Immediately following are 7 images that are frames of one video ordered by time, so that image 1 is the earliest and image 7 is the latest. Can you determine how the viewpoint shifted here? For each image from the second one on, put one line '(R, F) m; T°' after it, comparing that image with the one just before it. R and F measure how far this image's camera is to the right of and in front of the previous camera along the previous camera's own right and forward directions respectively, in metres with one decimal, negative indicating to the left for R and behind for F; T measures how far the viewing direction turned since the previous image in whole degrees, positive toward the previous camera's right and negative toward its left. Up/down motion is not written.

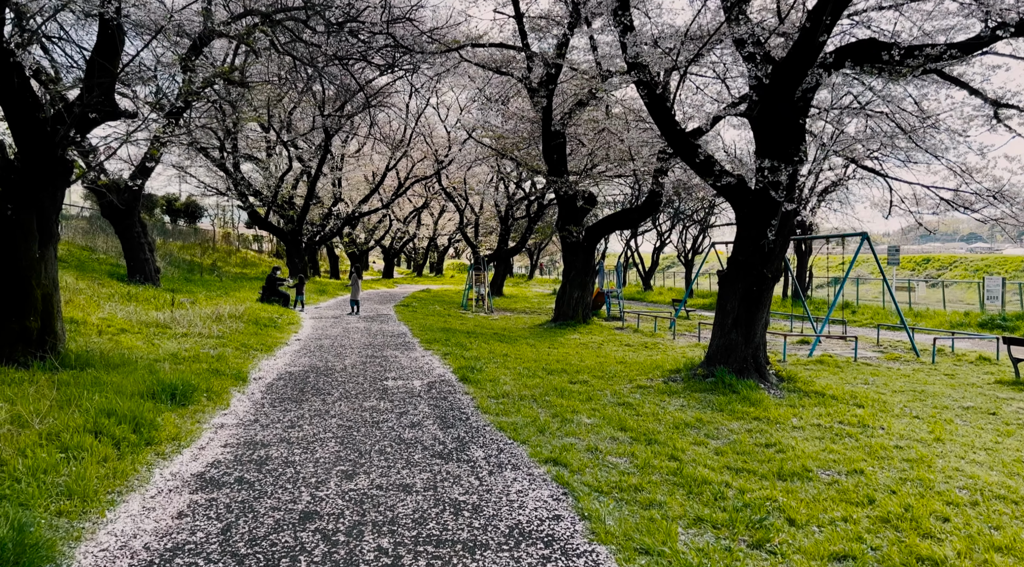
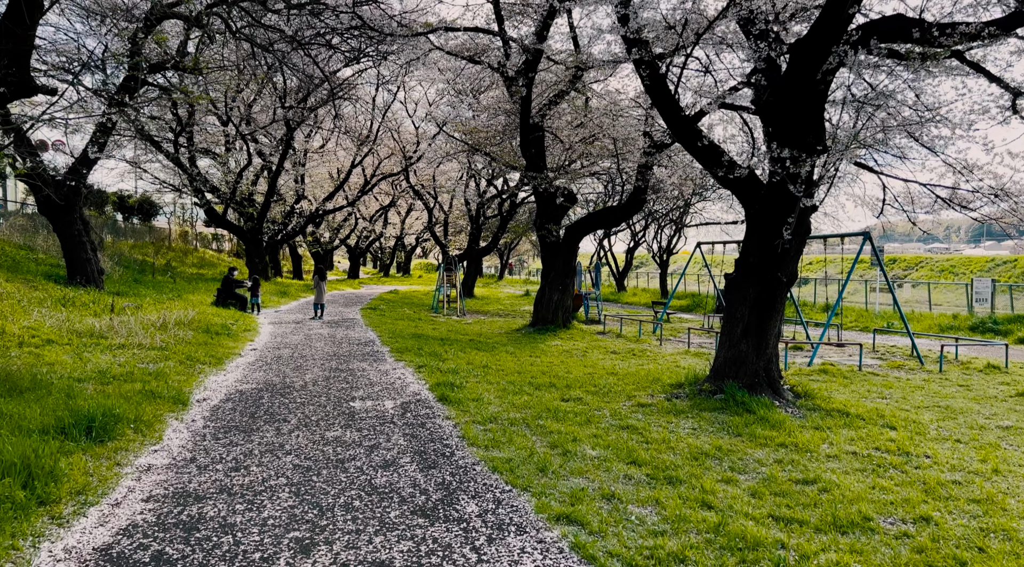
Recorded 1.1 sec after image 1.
(-0.2, +1.1) m; +2°
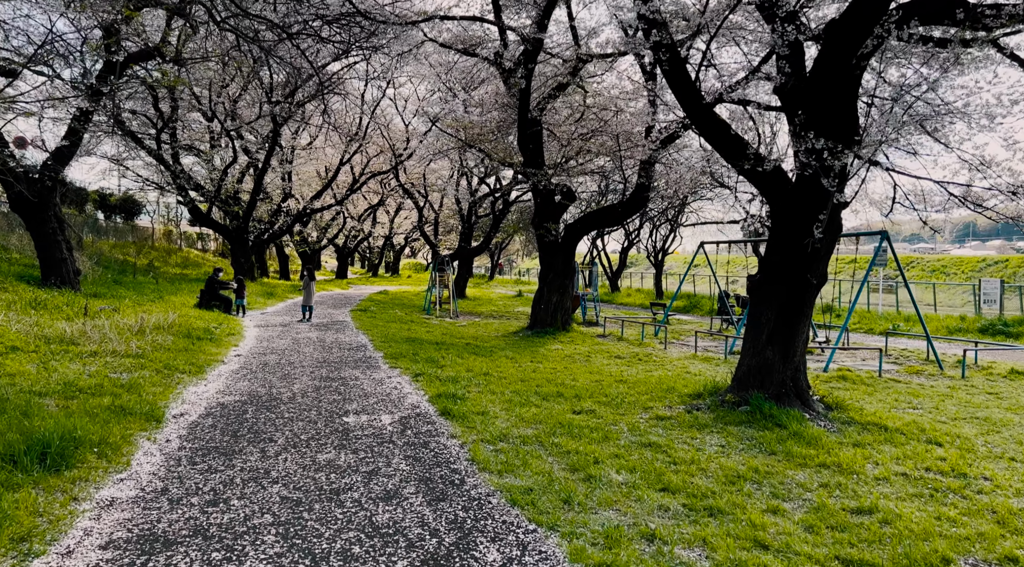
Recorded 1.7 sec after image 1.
(-0.2, +0.6) m; +1°
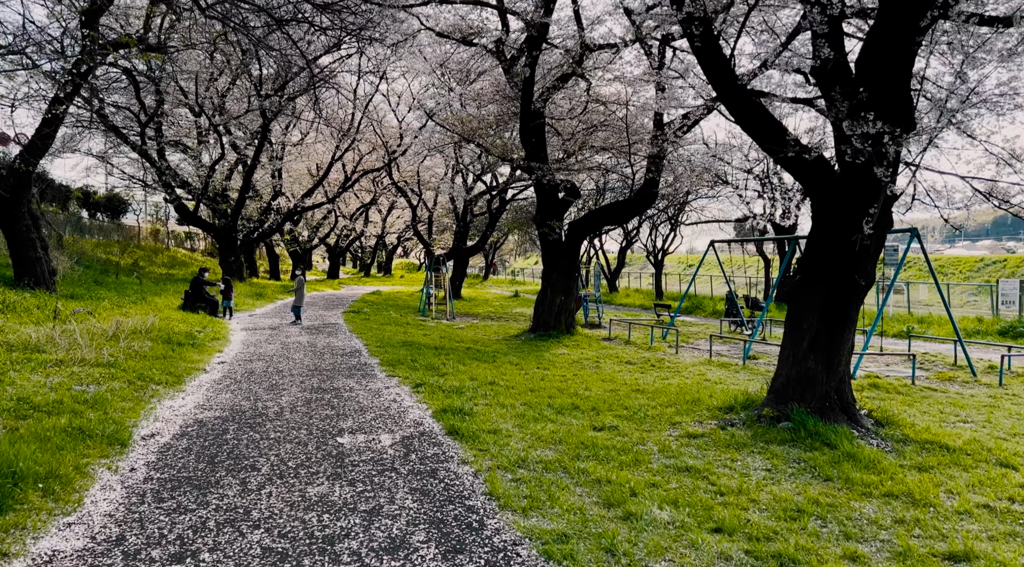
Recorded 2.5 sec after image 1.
(-0.2, +0.8) m; +1°
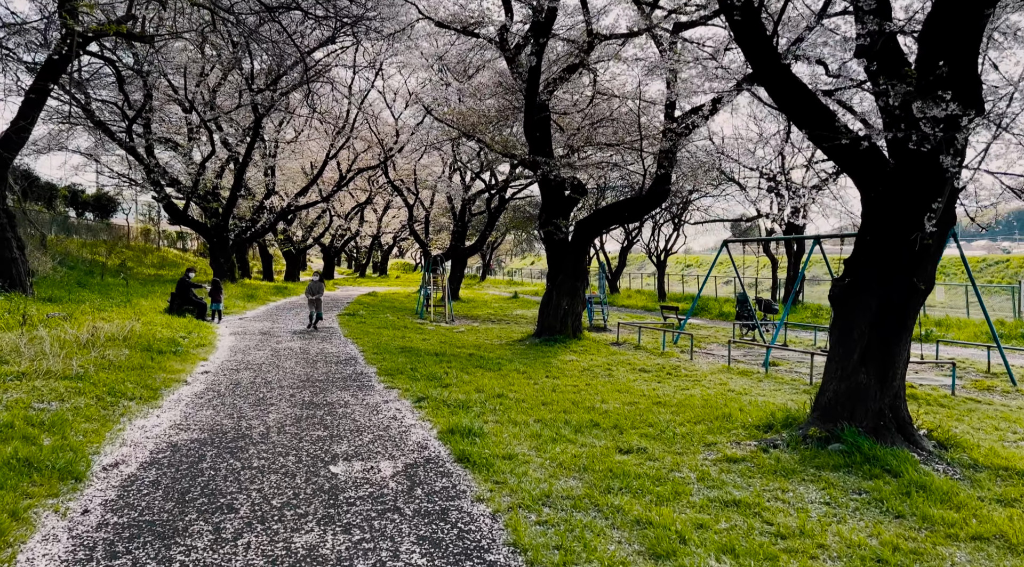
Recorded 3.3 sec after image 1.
(-0.2, +0.8) m; 0°
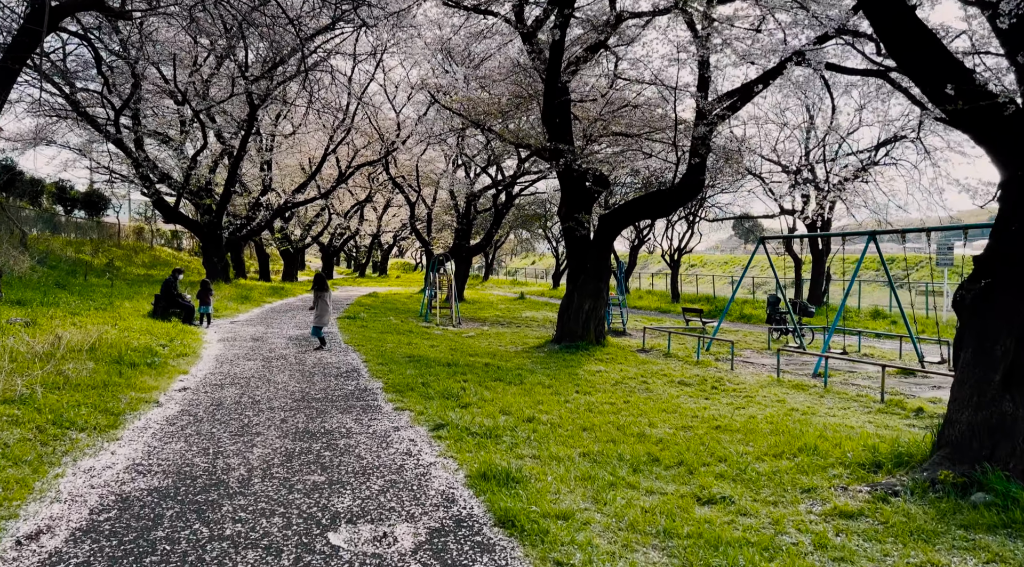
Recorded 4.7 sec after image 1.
(-0.3, +1.3) m; 0°
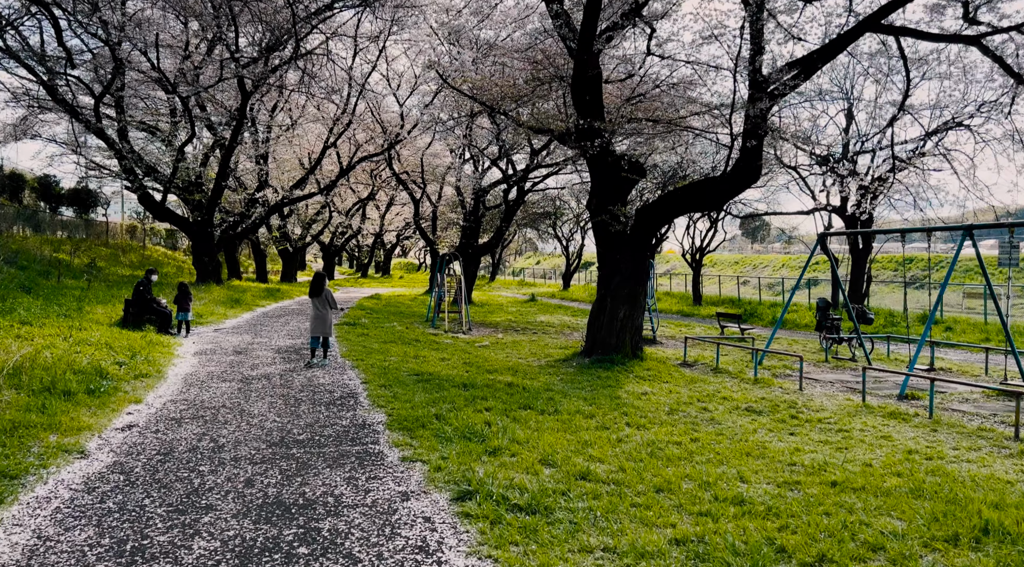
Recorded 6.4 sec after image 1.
(-0.3, +1.8) m; 0°
